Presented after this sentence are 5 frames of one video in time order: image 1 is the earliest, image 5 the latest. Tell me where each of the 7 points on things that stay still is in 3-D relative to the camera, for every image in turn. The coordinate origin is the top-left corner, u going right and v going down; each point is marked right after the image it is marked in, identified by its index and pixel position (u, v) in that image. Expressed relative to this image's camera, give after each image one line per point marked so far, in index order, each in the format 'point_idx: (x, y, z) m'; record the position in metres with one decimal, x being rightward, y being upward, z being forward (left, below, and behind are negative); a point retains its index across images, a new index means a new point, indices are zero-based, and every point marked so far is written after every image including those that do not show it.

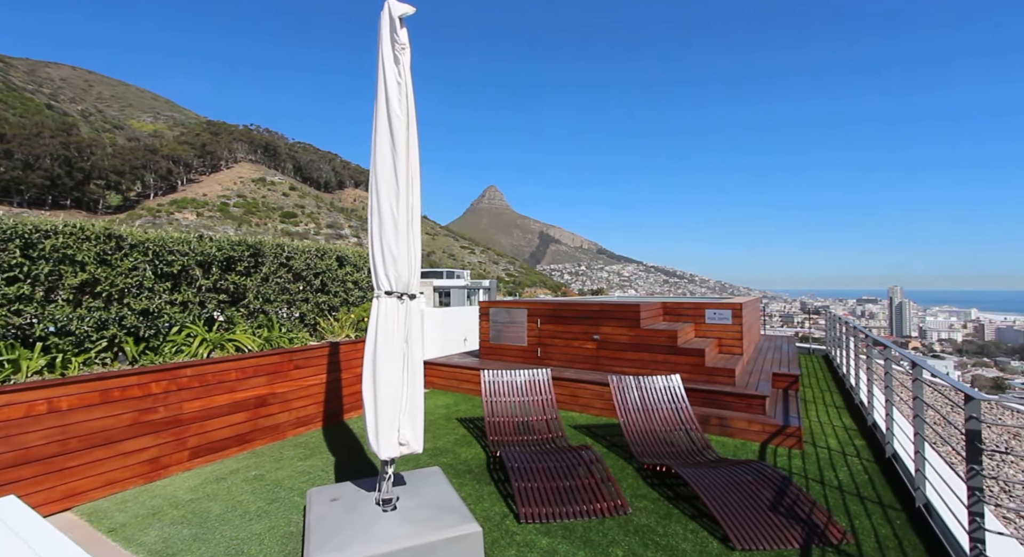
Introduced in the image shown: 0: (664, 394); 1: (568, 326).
0: (+1.3, -1.0, +4.3) m
1: (+0.7, -0.6, +6.2) m
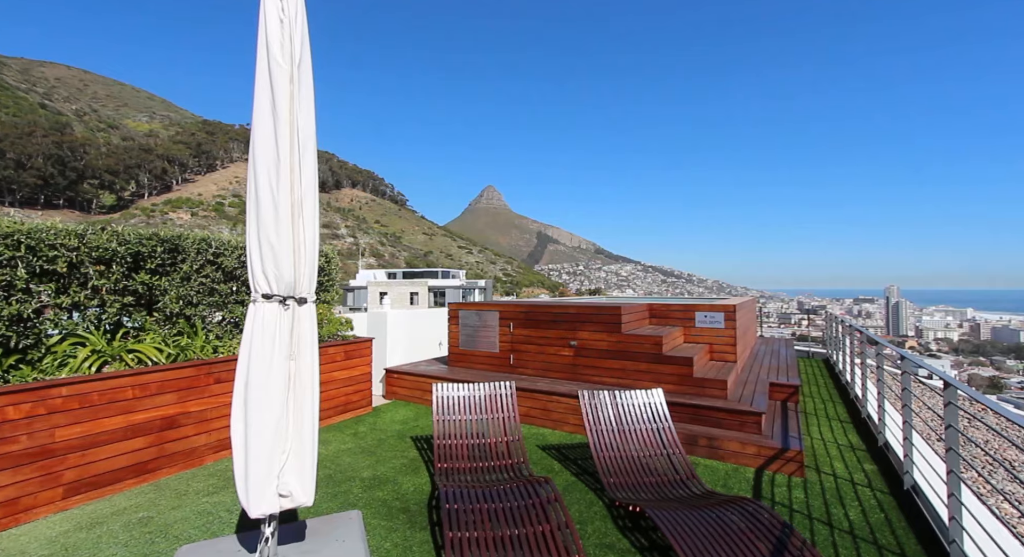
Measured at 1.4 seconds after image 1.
0: (+1.0, -1.0, +3.7) m
1: (+0.4, -0.6, +5.6) m
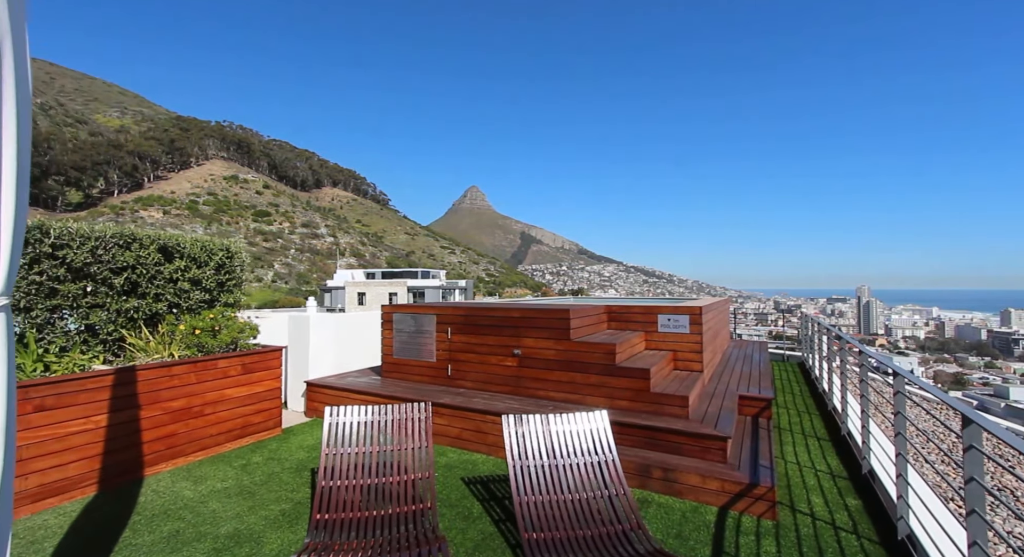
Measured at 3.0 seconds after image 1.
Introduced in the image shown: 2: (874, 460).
0: (+0.4, -1.0, +3.0) m
1: (-0.3, -0.6, +4.9) m
2: (+2.6, -1.3, +3.5) m
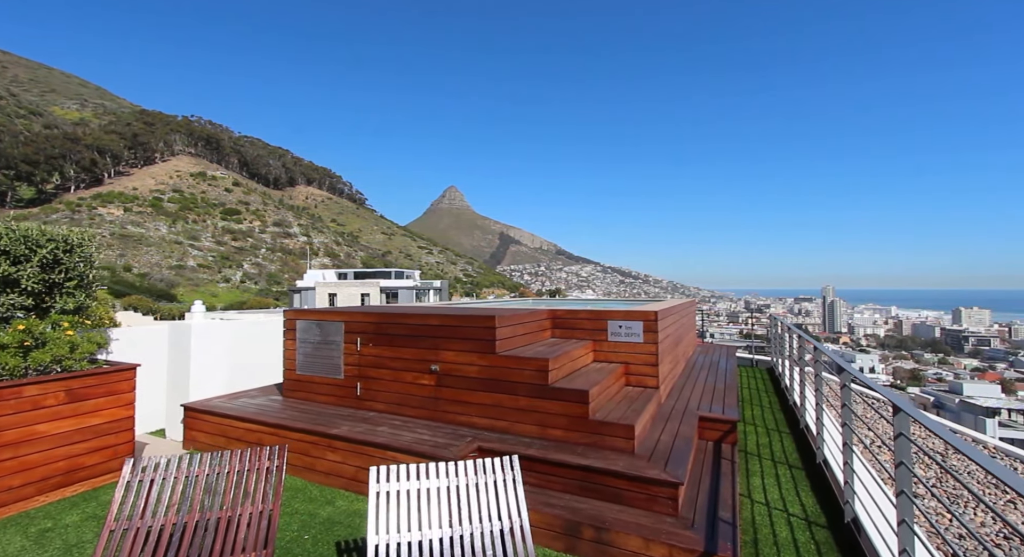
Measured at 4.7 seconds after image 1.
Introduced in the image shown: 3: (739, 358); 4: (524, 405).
0: (-0.1, -1.0, +2.2) m
1: (-0.9, -0.6, +4.0) m
2: (+2.0, -1.3, +2.8) m
3: (+4.4, -1.5, +9.3) m
4: (+0.1, -0.9, +3.5) m
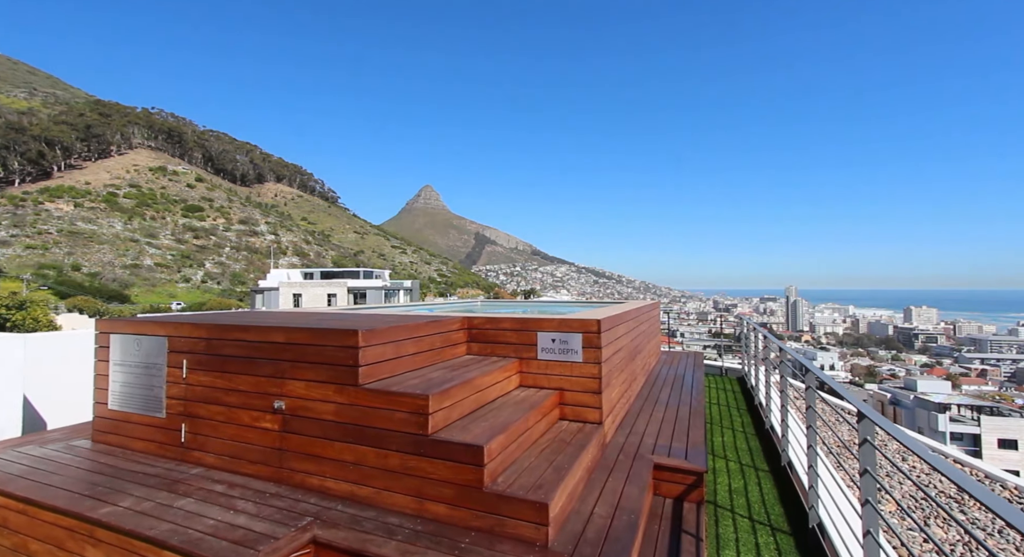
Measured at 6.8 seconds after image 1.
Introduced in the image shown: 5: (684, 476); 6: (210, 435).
0: (-0.7, -1.0, +1.1) m
1: (-1.6, -0.6, +2.8) m
2: (+1.4, -1.3, +1.8) m
3: (+3.4, -1.5, +8.4) m
4: (-0.6, -0.9, +2.3) m
5: (+1.0, -1.1, +2.8) m
6: (-1.8, -0.9, +2.9) m
